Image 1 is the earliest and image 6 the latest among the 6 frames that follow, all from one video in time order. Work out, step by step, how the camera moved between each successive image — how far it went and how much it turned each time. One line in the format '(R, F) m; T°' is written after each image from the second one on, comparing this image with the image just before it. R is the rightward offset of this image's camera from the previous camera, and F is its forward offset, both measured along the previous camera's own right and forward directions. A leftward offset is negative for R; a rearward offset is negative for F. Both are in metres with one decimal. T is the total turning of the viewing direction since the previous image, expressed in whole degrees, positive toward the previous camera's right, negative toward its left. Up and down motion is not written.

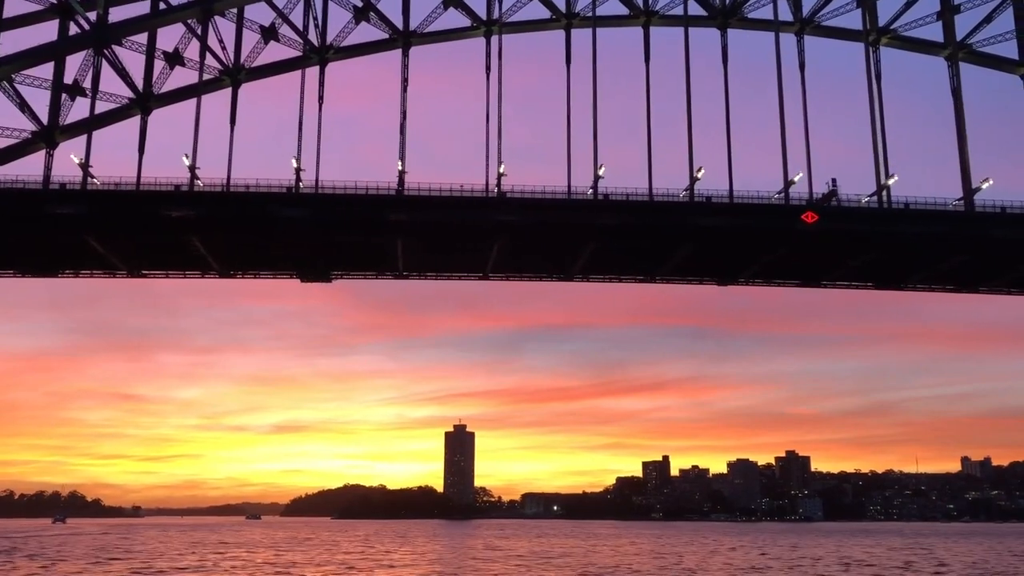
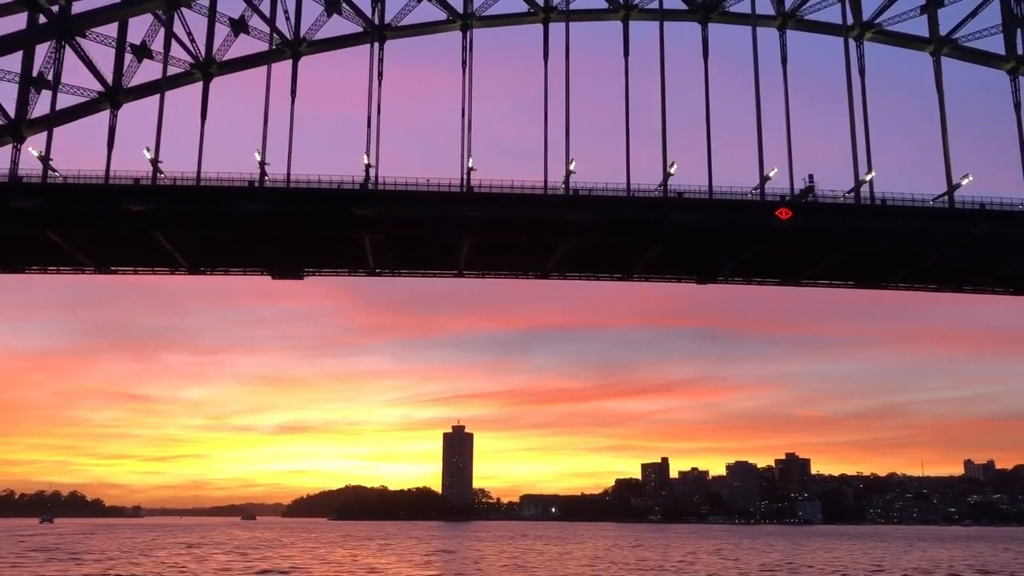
(+1.6, +0.8) m; 0°
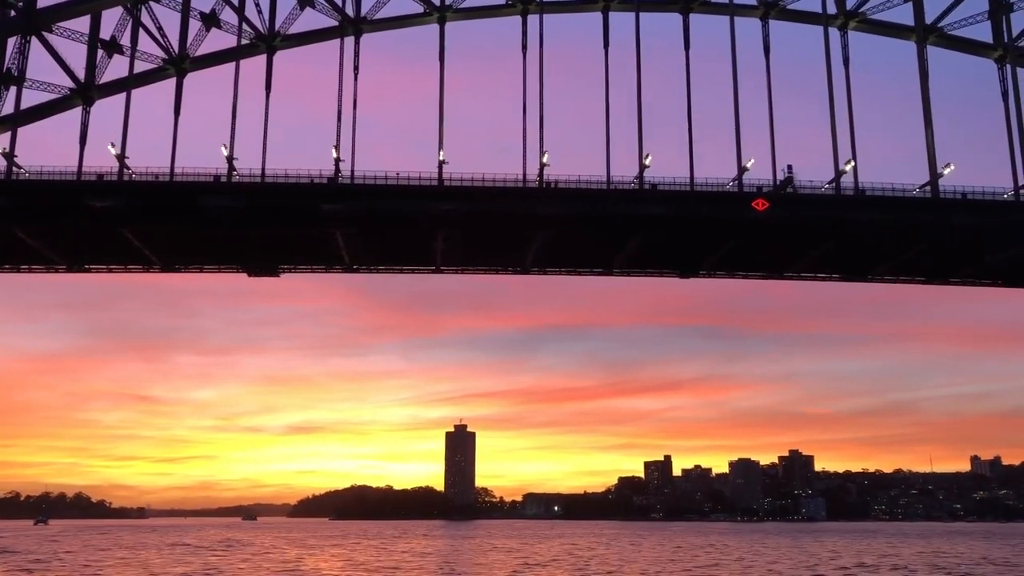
(+1.4, +0.7) m; 0°
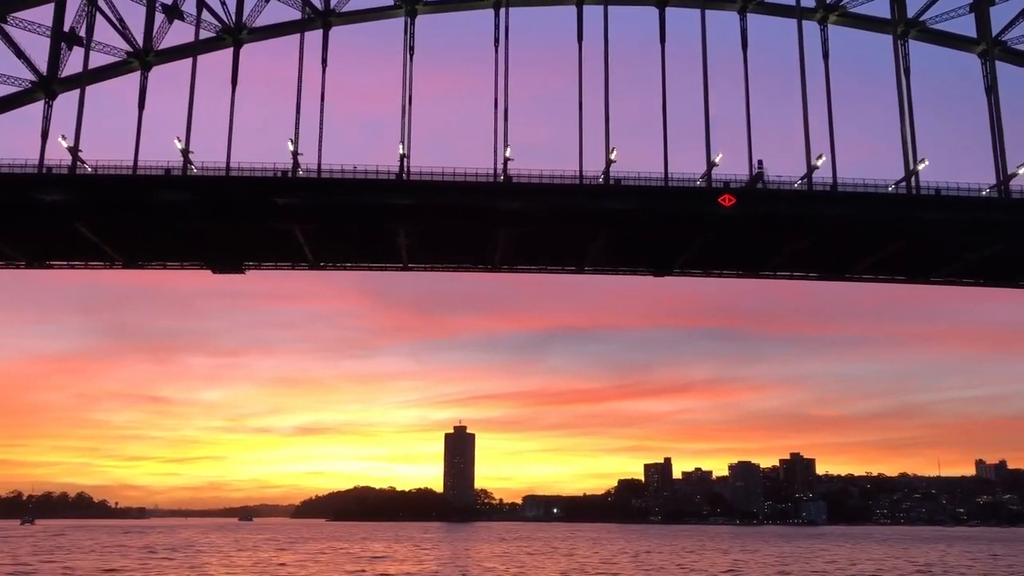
(+1.9, +0.9) m; -1°
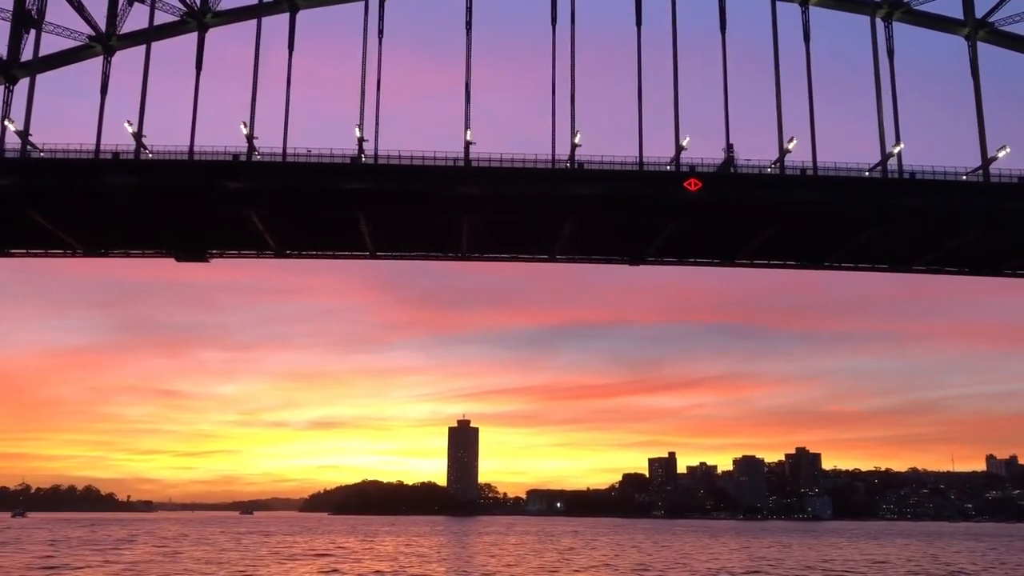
(+2.1, +1.1) m; -1°
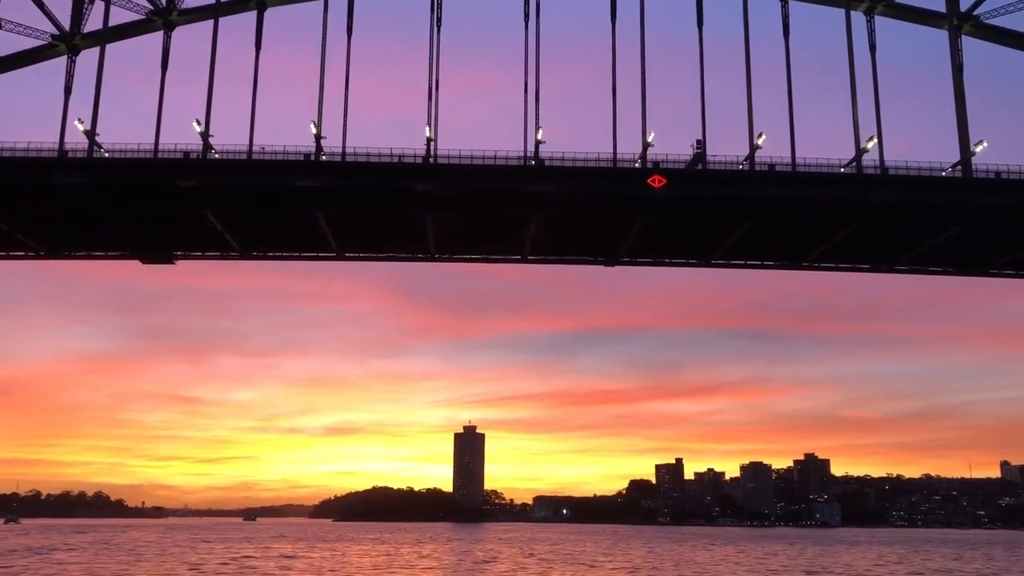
(+2.1, +1.1) m; -1°
